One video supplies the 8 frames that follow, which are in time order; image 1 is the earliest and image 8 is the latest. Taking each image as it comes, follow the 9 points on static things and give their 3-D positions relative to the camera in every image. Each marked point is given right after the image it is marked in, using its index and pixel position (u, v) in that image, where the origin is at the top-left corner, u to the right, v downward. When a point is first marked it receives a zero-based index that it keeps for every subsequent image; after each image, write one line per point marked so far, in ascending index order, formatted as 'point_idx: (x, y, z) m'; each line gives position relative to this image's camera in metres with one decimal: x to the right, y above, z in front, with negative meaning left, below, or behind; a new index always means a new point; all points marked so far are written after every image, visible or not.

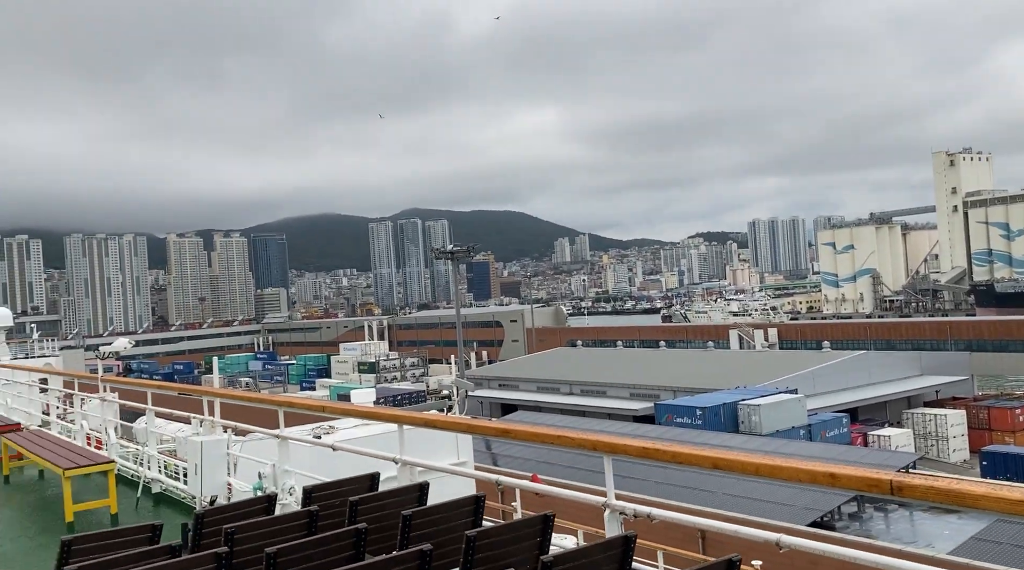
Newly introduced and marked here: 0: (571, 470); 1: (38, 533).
0: (+1.1, -3.7, +17.4) m
1: (-3.0, -1.6, +5.6) m
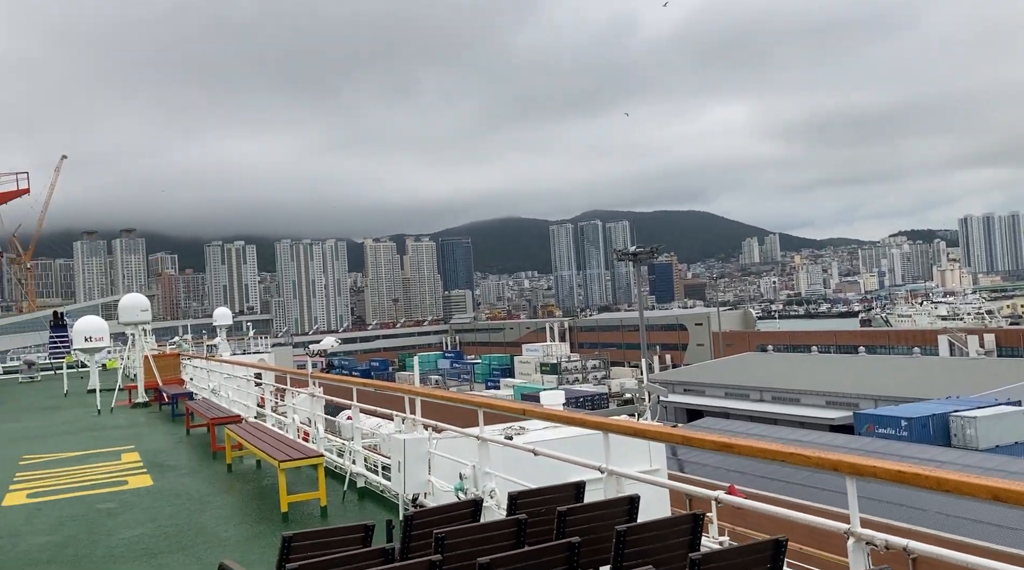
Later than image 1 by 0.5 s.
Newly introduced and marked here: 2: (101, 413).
0: (+4.8, -3.7, +16.6) m
1: (-1.7, -1.6, +5.9) m
2: (-7.5, -2.3, +15.7) m
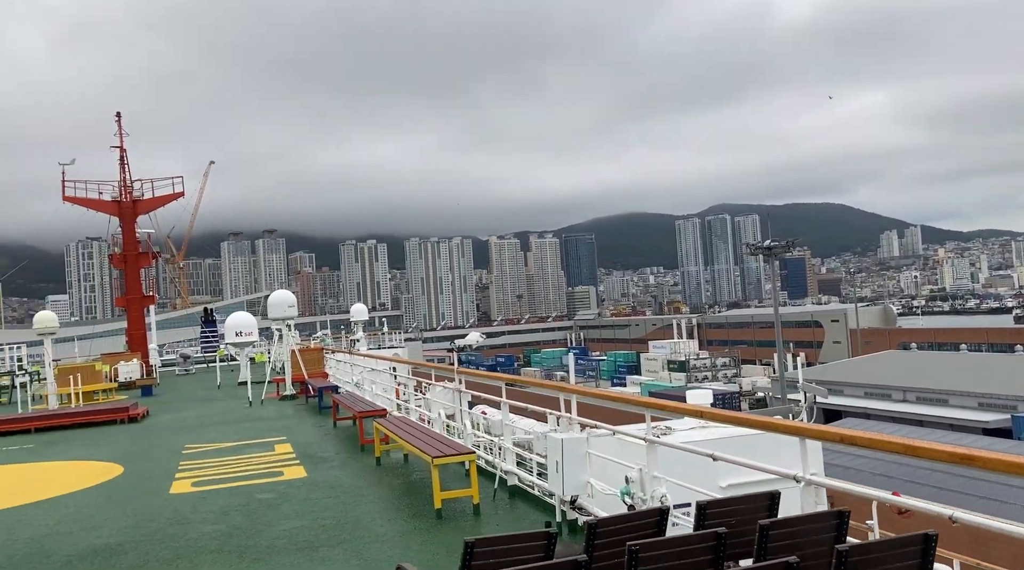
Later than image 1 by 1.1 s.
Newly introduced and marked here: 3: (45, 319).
0: (+7.3, -3.6, +15.6) m
1: (-0.7, -1.6, +5.9) m
2: (-5.0, -2.3, +16.5) m
3: (-9.1, -0.7, +17.0) m
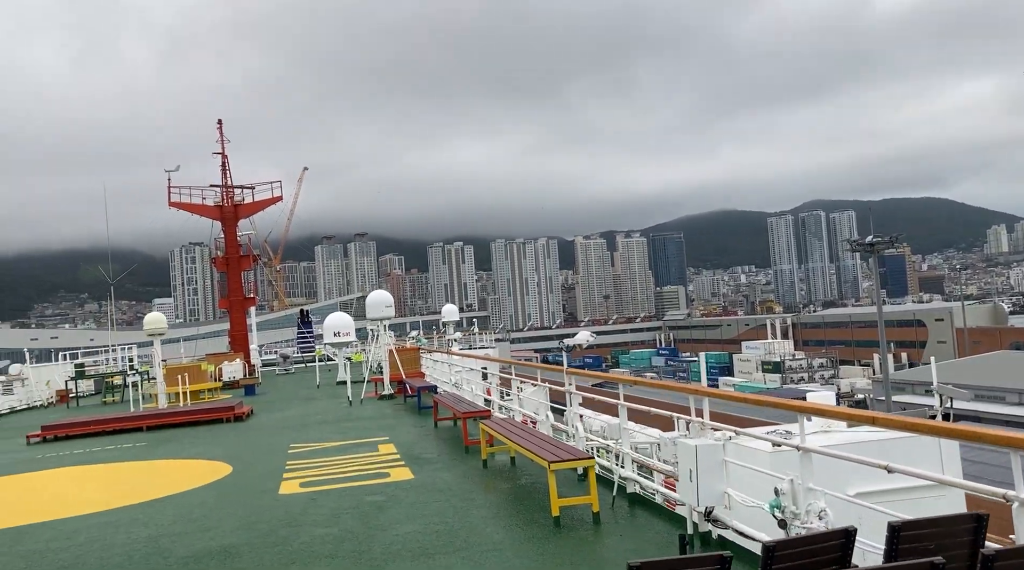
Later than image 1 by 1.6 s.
0: (+9.0, -3.5, +14.4) m
1: (+0.1, -1.6, +5.7) m
2: (-3.1, -2.3, +16.6) m
3: (-7.2, -0.7, +17.5) m
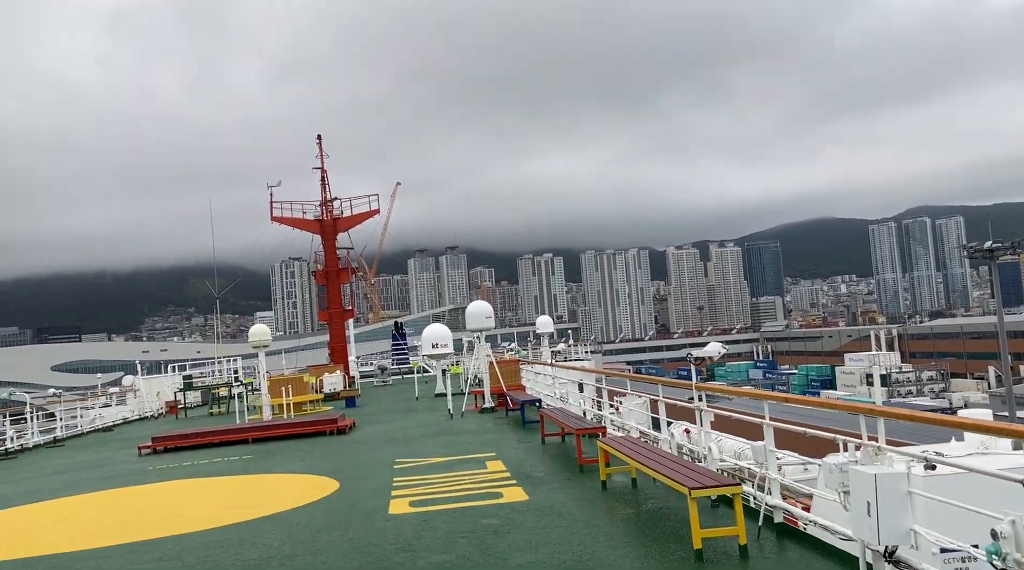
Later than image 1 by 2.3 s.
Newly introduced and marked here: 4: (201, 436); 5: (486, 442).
0: (+10.7, -3.6, +12.9) m
1: (+0.9, -1.6, +5.1) m
2: (-1.1, -2.5, +16.3) m
3: (-5.1, -0.9, +17.7) m
4: (-5.2, -2.5, +14.5) m
5: (-0.4, -2.2, +12.0) m
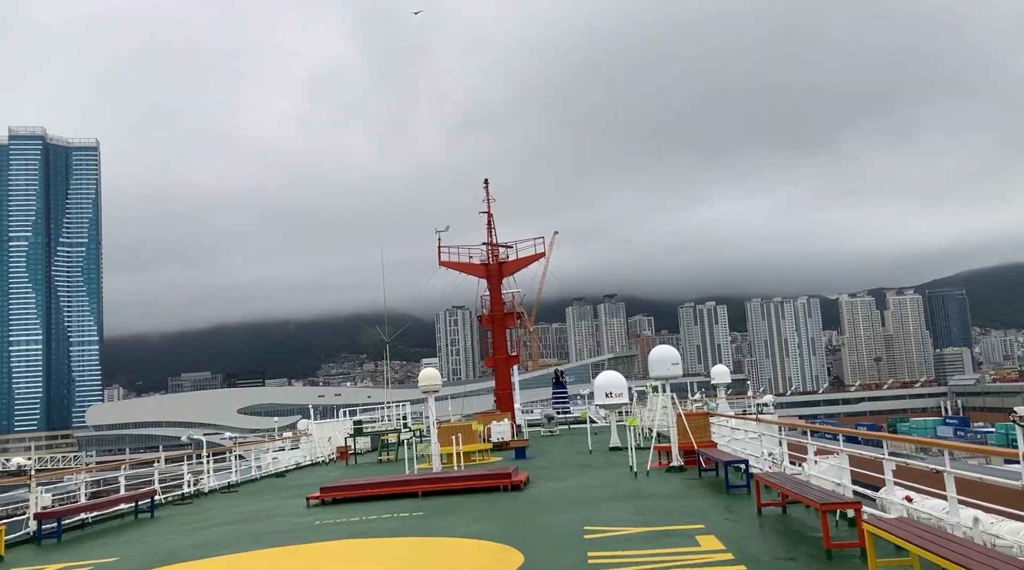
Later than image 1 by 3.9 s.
0: (+13.1, -4.1, +9.1) m
1: (+2.0, -1.7, +3.3) m
2: (+2.1, -3.2, +14.6) m
3: (-1.6, -1.8, +16.8) m
4: (-2.2, -3.2, +13.6) m
5: (+2.1, -2.7, +10.4) m
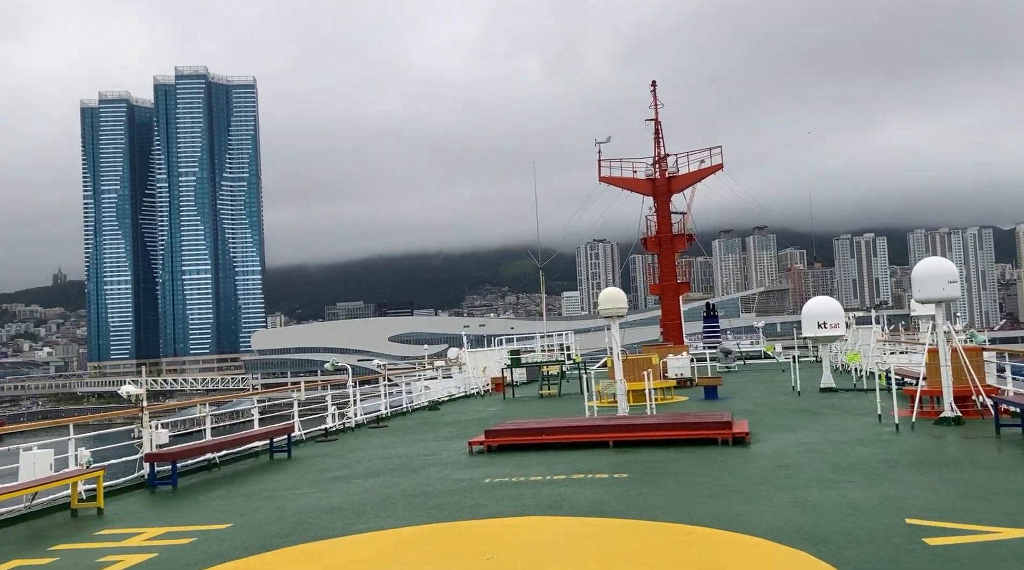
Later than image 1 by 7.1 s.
0: (+14.8, -3.2, +3.8) m
1: (+3.0, -1.2, -0.2) m
2: (+4.8, -1.8, +11.0) m
3: (+1.6, -0.2, +13.7) m
4: (+0.4, -1.8, +10.8) m
5: (+4.1, -1.6, +6.8) m
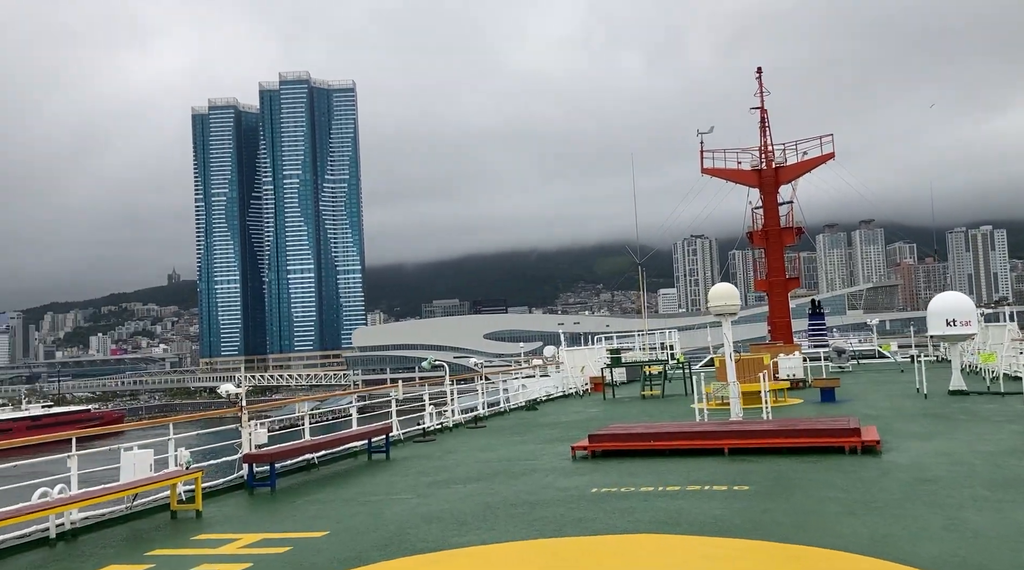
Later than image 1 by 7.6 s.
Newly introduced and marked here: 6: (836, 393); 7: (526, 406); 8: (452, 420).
0: (+15.2, -3.1, +1.7) m
1: (+3.0, -1.1, -1.1) m
2: (+6.1, -1.7, +9.9) m
3: (+3.1, -0.1, +12.9) m
4: (+1.7, -1.8, +10.1) m
5: (+4.9, -1.6, +5.7) m
6: (+6.6, -2.2, +17.7) m
7: (+0.3, -2.6, +19.1) m
8: (-1.0, -2.3, +14.9) m
